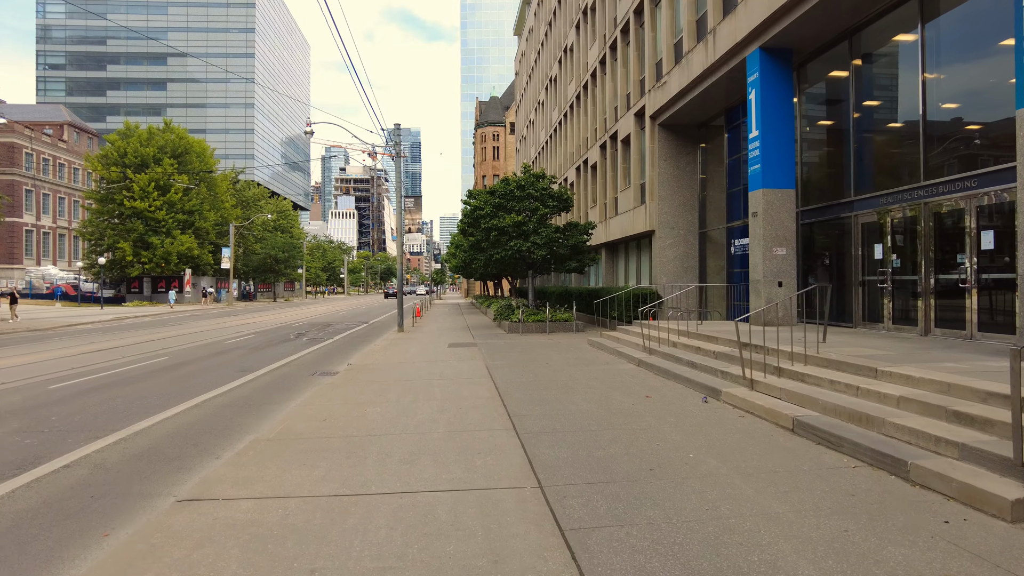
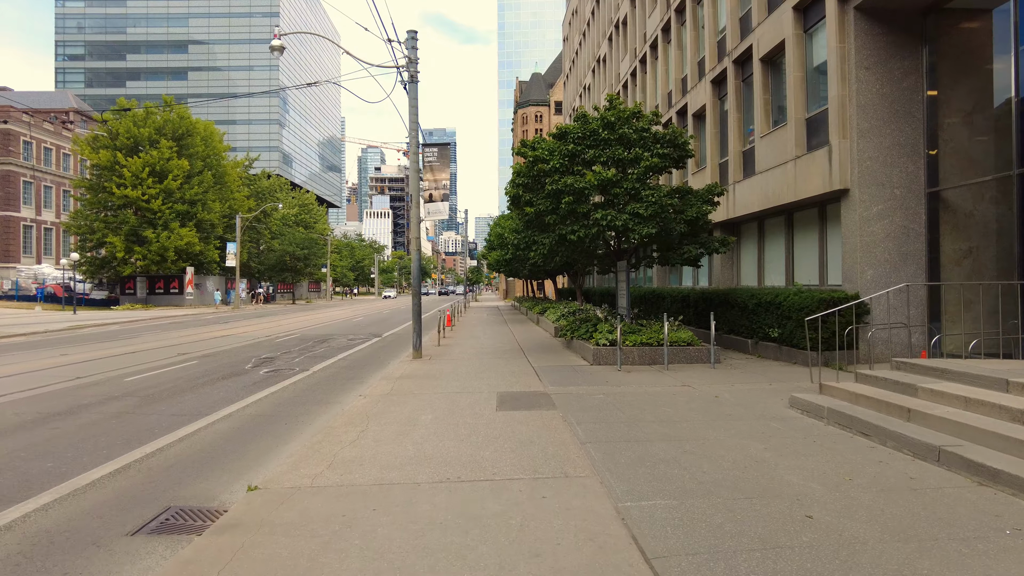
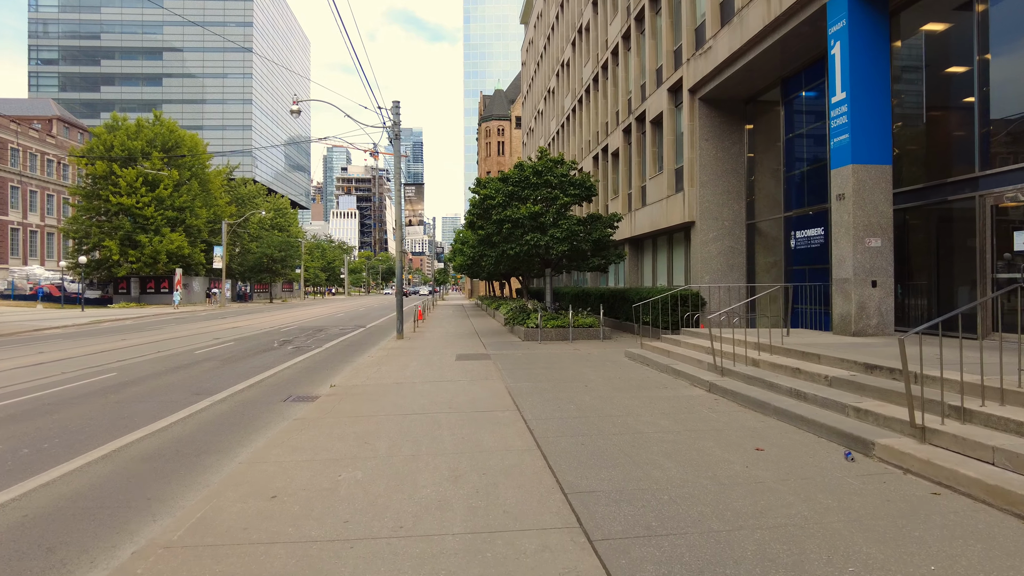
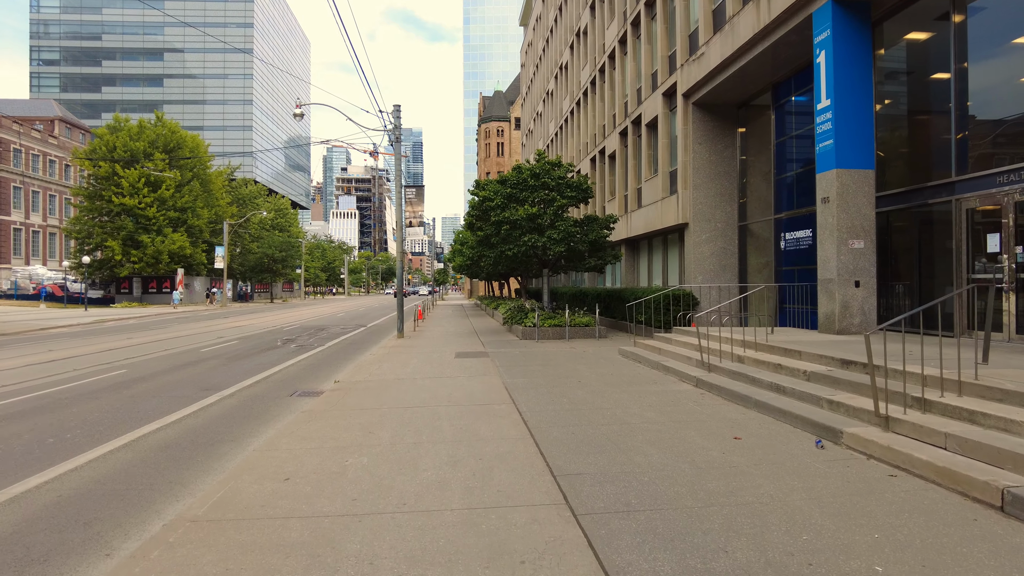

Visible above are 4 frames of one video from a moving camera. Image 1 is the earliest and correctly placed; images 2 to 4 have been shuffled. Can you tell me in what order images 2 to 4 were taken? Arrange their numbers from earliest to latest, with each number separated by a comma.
4, 3, 2
